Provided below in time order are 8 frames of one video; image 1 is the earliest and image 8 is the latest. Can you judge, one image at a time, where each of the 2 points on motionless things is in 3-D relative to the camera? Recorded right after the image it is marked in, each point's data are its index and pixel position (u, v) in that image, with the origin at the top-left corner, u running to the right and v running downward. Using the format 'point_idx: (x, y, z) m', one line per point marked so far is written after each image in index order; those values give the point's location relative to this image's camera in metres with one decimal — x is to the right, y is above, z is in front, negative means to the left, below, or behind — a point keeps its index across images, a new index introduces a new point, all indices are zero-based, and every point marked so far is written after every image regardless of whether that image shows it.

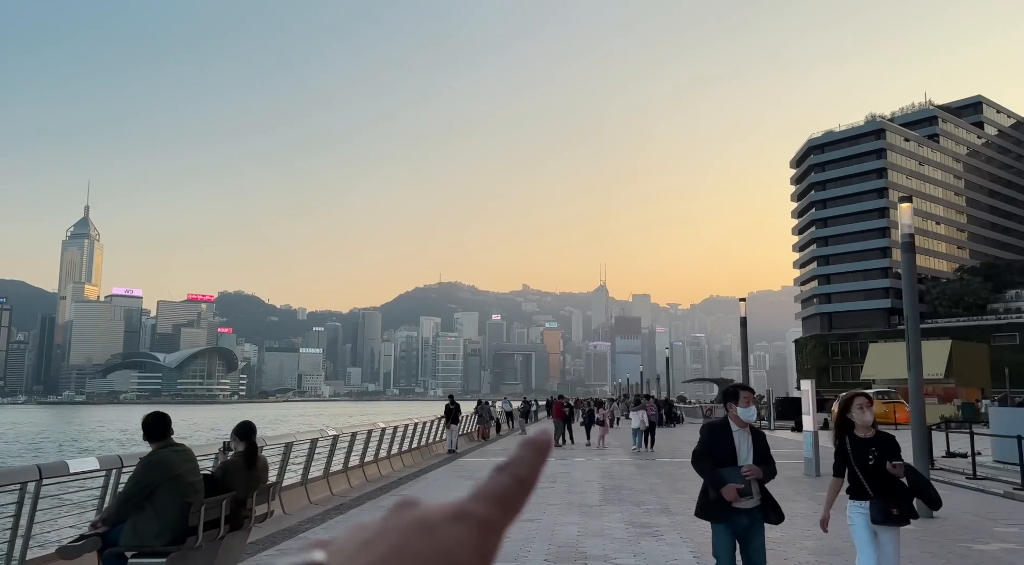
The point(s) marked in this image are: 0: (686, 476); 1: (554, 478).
0: (+4.3, -4.8, +19.8) m
1: (+0.9, -4.7, +19.6) m
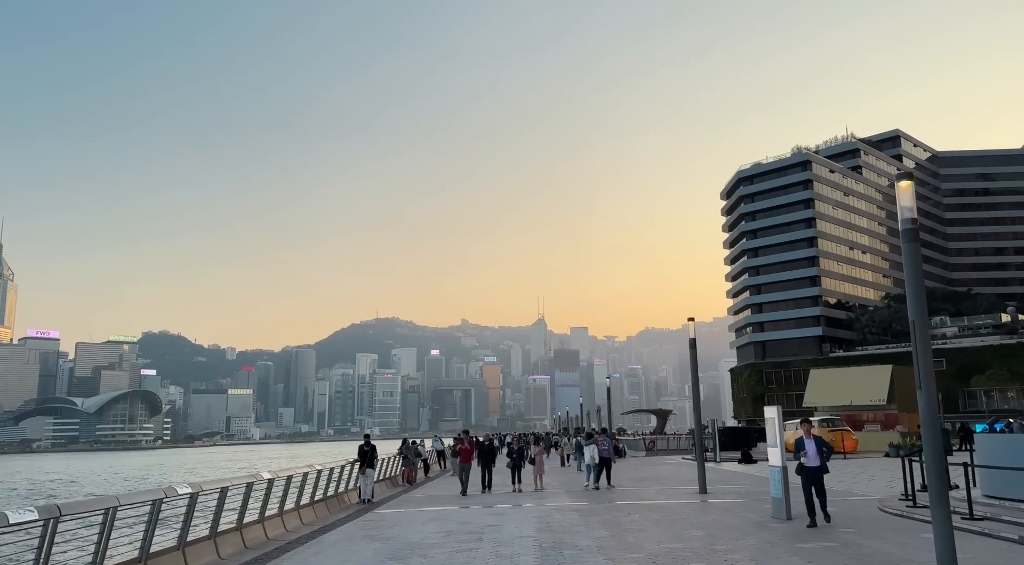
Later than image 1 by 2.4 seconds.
0: (+2.6, -5.0, +16.6) m
1: (-0.7, -5.0, +16.0) m
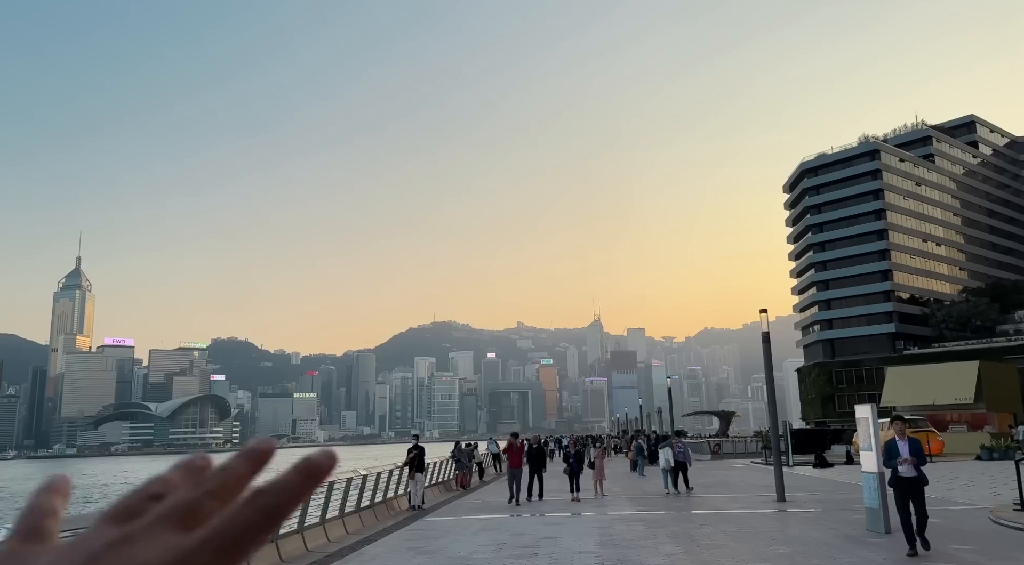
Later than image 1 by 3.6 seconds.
0: (+3.7, -4.7, +14.7) m
1: (+0.3, -4.7, +14.4) m
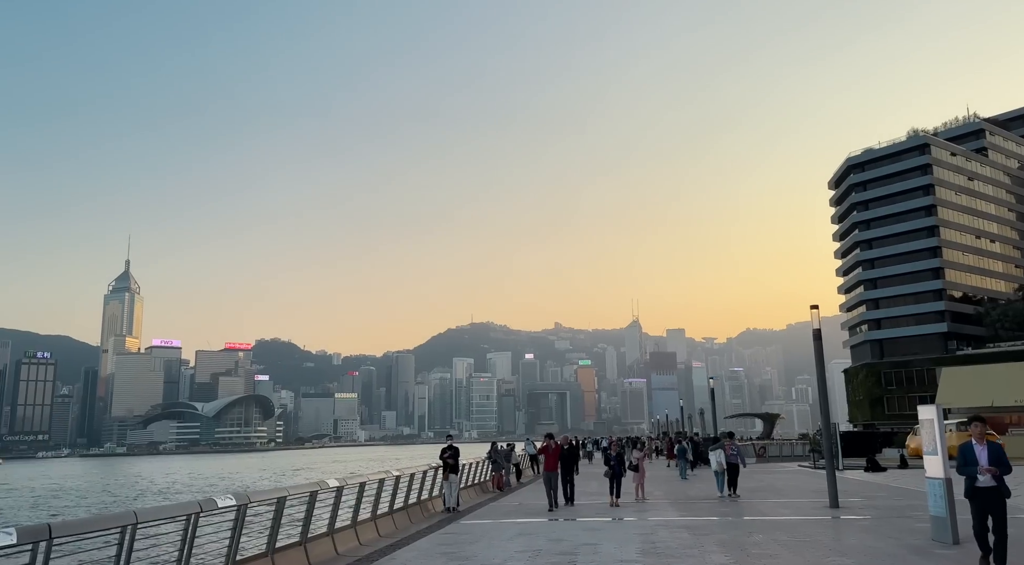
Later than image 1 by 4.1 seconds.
0: (+4.4, -4.5, +13.8) m
1: (+1.0, -4.6, +13.7) m
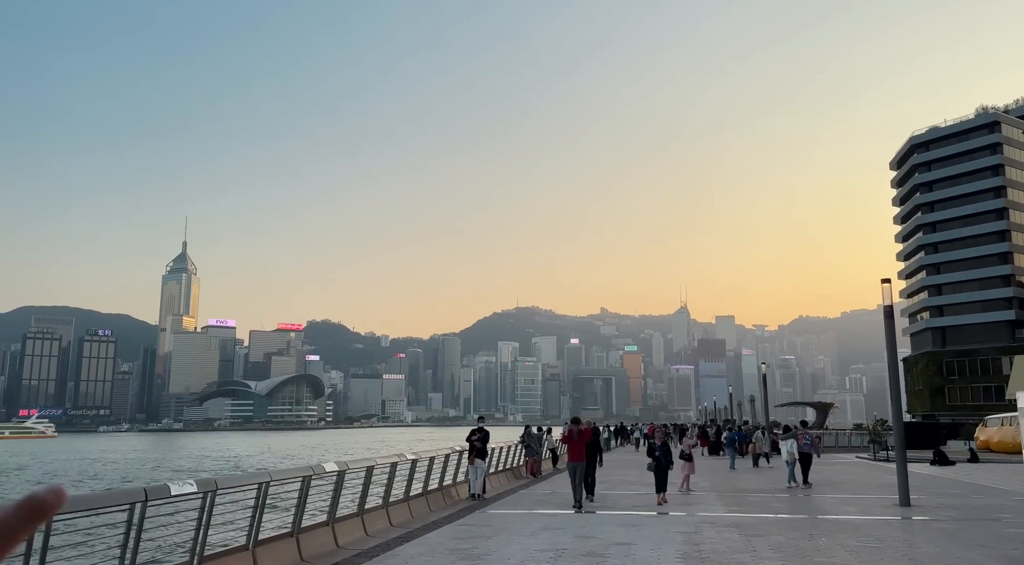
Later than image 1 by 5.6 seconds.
0: (+4.6, -3.9, +11.6) m
1: (+1.2, -4.0, +11.7) m
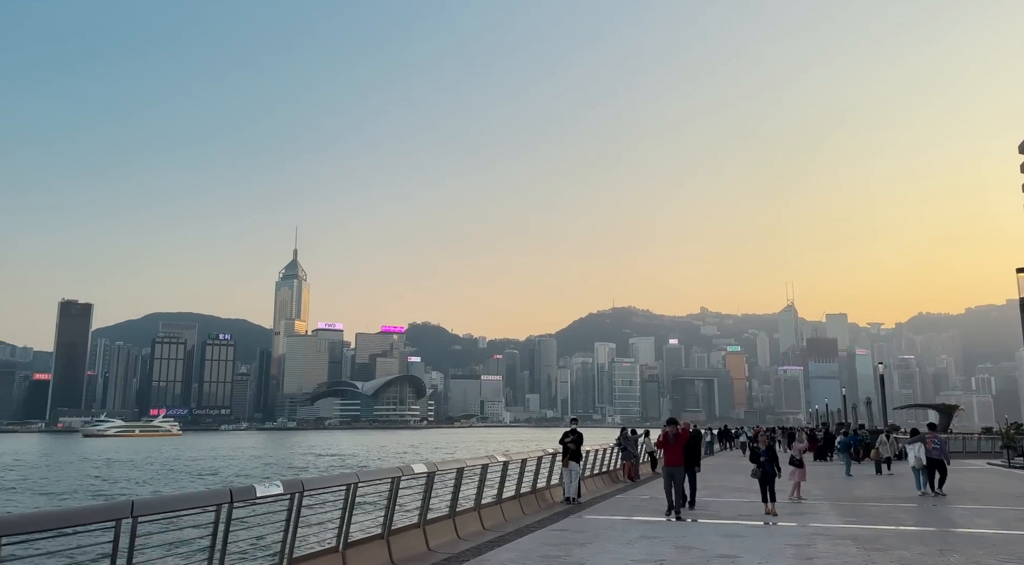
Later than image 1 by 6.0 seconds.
0: (+5.9, -3.8, +10.5) m
1: (+2.5, -3.9, +10.9) m
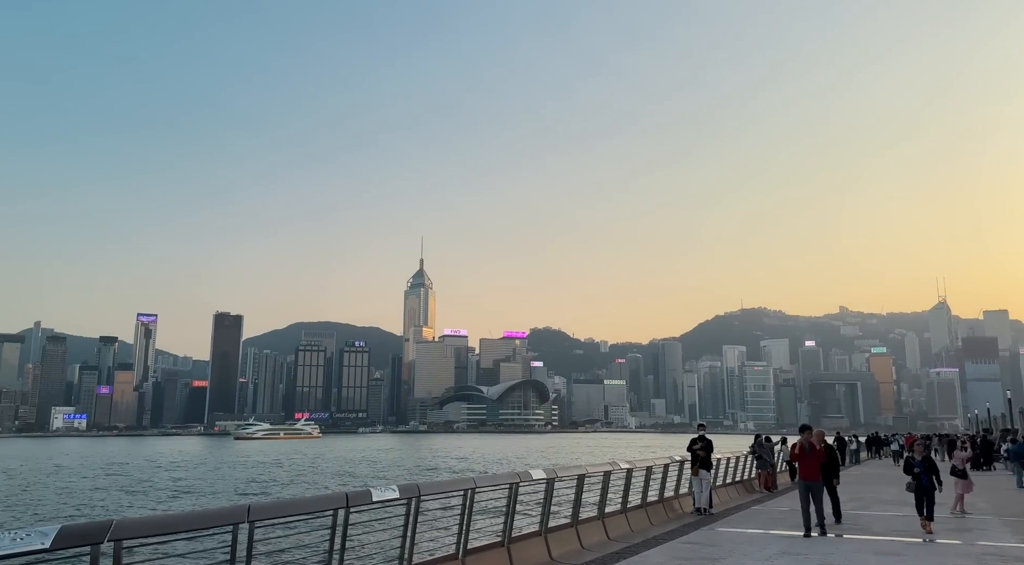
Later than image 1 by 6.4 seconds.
0: (+7.4, -3.6, +8.9) m
1: (+4.1, -3.8, +9.9) m
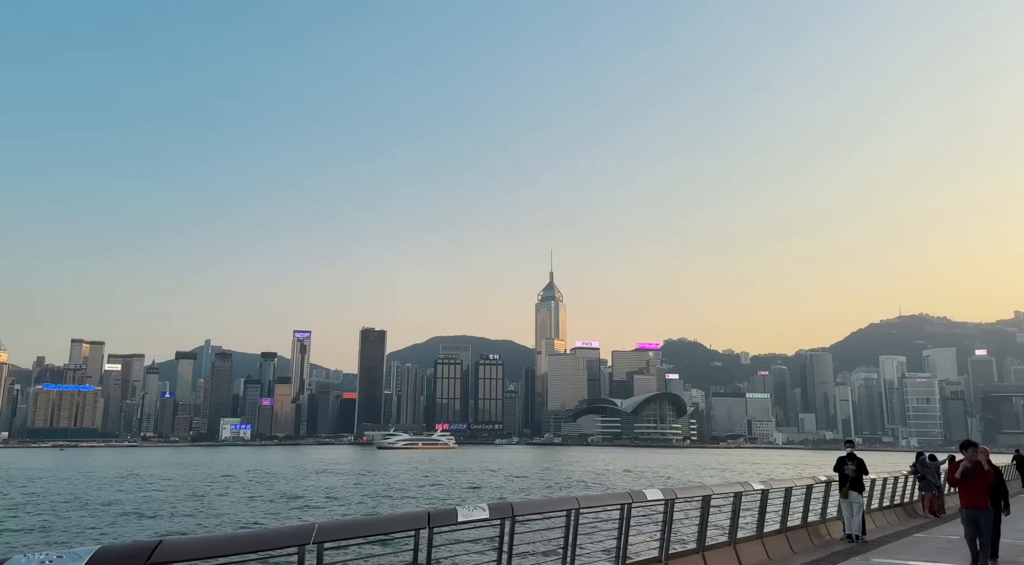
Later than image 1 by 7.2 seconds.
0: (+8.3, -3.4, +6.6) m
1: (+5.2, -3.6, +8.0) m
